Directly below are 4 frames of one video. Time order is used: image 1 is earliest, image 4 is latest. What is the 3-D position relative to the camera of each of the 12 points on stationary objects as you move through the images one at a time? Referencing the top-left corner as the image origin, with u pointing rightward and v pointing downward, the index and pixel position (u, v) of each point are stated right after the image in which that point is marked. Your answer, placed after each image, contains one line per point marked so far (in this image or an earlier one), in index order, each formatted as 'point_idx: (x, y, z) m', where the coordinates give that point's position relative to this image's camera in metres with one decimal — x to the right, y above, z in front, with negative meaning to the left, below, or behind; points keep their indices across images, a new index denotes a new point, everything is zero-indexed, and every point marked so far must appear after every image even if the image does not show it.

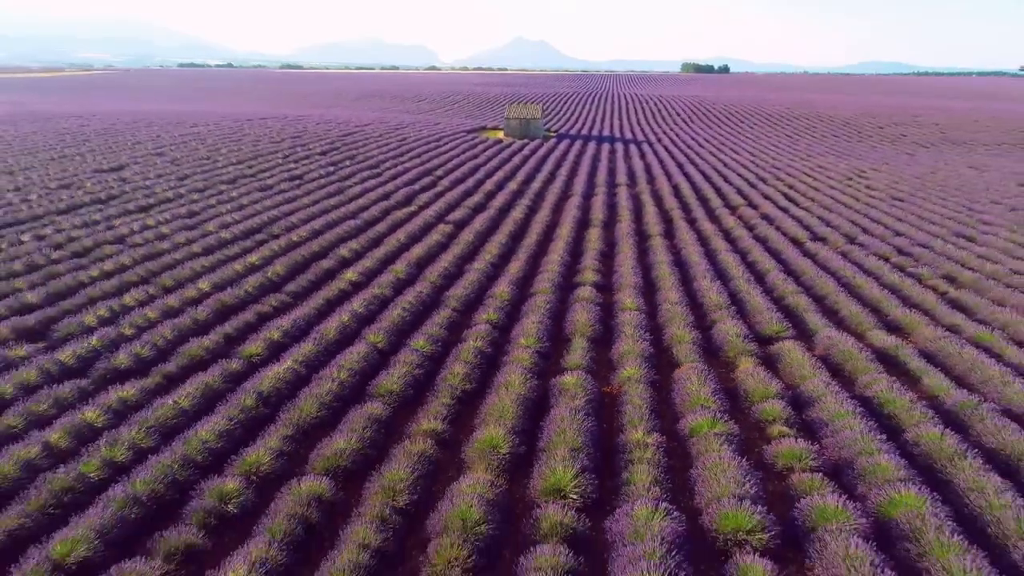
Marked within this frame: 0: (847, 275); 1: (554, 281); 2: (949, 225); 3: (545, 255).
0: (+3.7, +0.2, +6.6) m
1: (+0.5, +0.1, +6.4) m
2: (+6.7, +1.0, +9.2) m
3: (+0.4, +0.4, +7.6) m
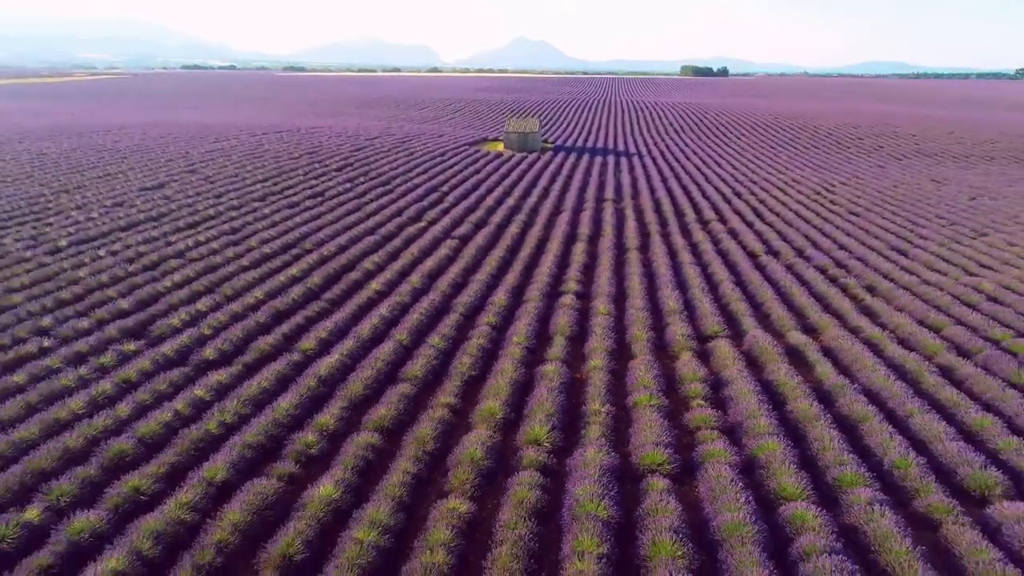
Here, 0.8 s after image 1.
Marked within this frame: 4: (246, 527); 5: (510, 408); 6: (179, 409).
0: (+3.6, 0.0, +8.0) m
1: (+0.4, 0.0, +7.8) m
2: (+6.6, +0.9, +10.5) m
3: (+0.4, +0.3, +9.0) m
4: (-1.6, -1.4, +3.5) m
5: (0.0, -1.0, +4.9) m
6: (-2.6, -0.9, +4.8) m
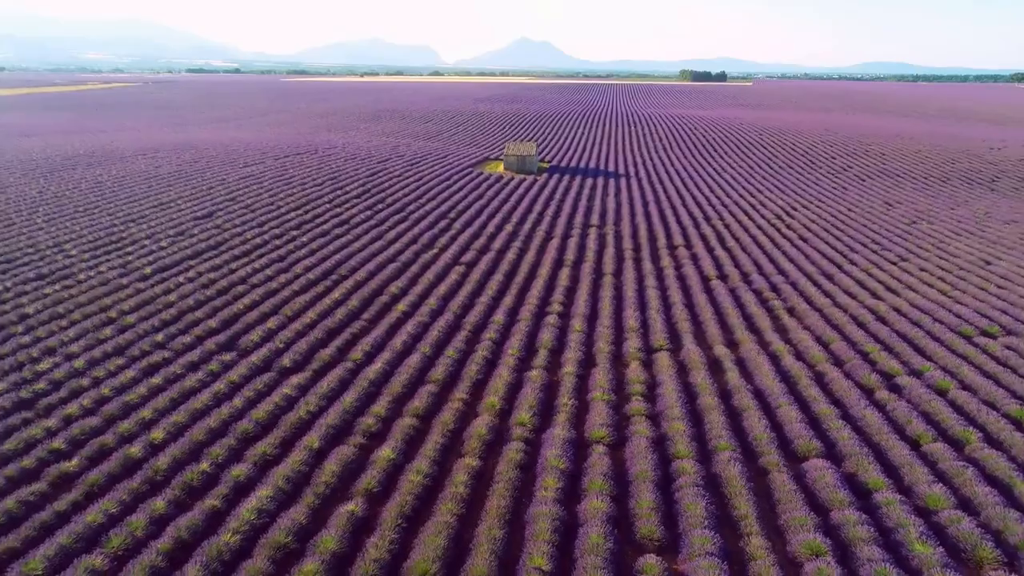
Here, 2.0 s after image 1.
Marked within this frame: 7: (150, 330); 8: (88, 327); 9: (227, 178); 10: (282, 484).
0: (+3.6, -0.3, +10.1) m
1: (+0.4, -0.4, +9.9) m
2: (+6.6, +0.5, +12.7) m
3: (+0.3, 0.0, +11.2) m
4: (-1.6, -1.7, +5.7) m
5: (-0.1, -1.3, +7.0) m
6: (-2.7, -1.3, +7.0) m
7: (-5.3, -0.6, +8.8) m
8: (-6.1, -0.6, +8.7) m
9: (-9.1, +3.5, +19.1) m
10: (-2.1, -1.8, +5.5) m
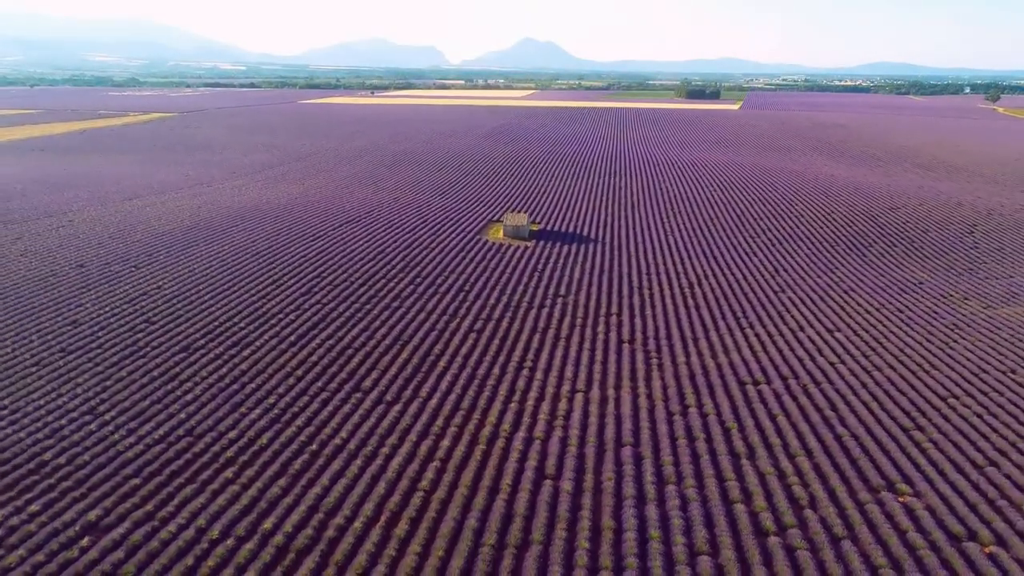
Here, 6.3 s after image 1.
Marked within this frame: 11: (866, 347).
0: (+3.3, -2.2, +18.0) m
1: (+0.1, -2.3, +17.8) m
2: (+6.3, -1.4, +20.5) m
3: (+0.1, -1.9, +19.0) m
4: (-1.9, -3.6, +13.5) m
5: (-0.4, -3.2, +14.9) m
6: (-3.0, -3.2, +14.8) m
7: (-5.5, -2.5, +16.6) m
8: (-6.4, -2.5, +16.6) m
9: (-9.2, +1.6, +27.0) m
10: (-2.4, -3.7, +13.3) m
11: (+11.2, -1.8, +19.1) m
